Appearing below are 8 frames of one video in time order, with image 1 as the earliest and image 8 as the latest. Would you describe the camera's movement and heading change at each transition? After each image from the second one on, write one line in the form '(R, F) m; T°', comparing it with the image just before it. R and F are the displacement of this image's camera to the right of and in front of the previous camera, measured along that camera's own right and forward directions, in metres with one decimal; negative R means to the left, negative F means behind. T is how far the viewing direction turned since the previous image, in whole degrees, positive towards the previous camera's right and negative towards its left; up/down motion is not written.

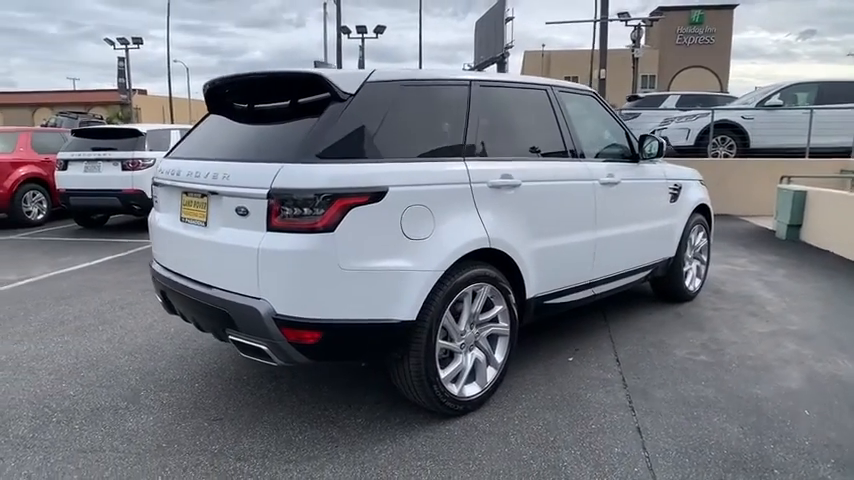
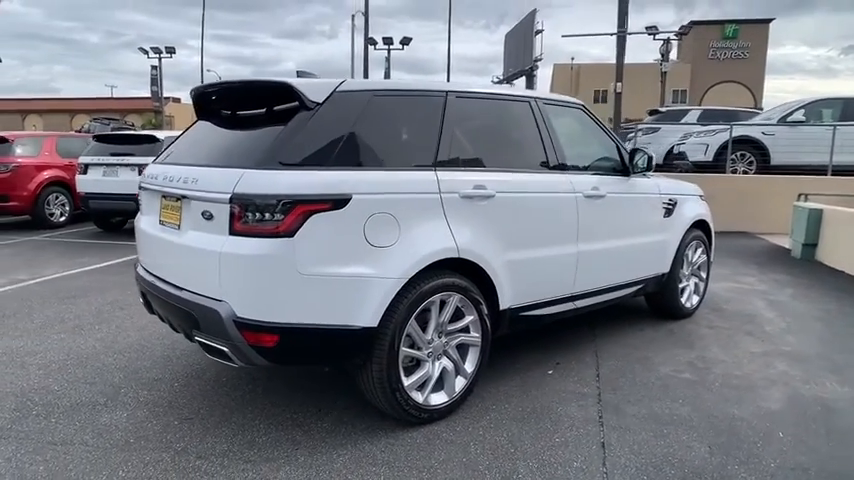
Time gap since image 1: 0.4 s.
(+0.4, 0.0) m; -3°
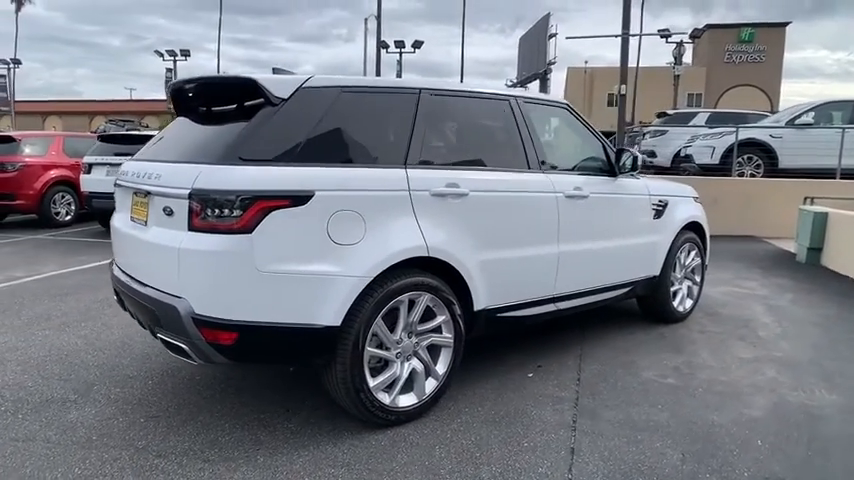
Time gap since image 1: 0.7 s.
(+0.3, +0.1) m; -2°
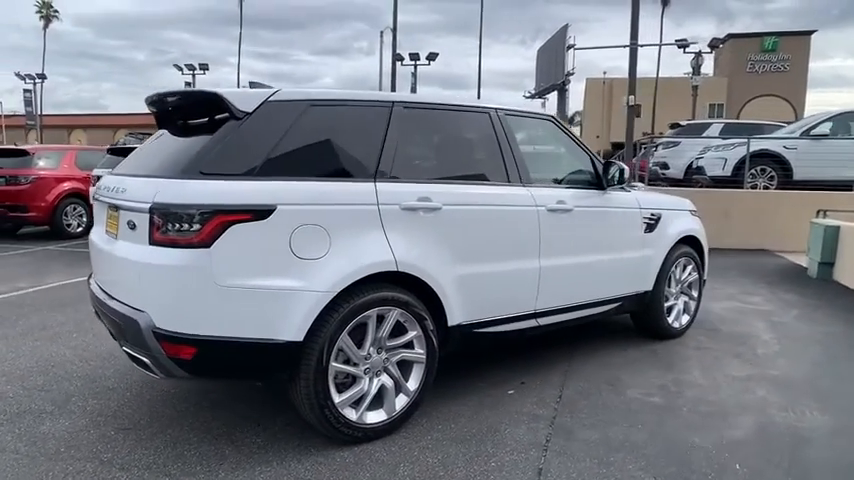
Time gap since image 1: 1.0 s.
(+0.3, 0.0) m; -2°
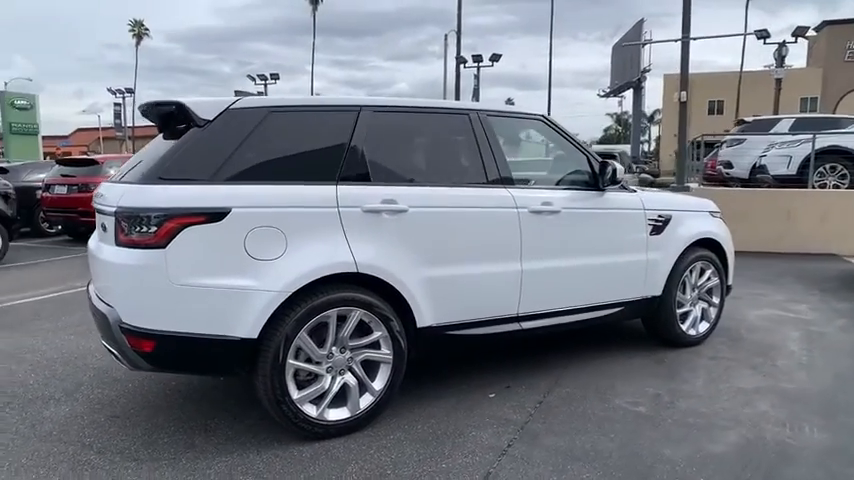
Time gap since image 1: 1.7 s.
(+0.7, 0.0) m; -8°
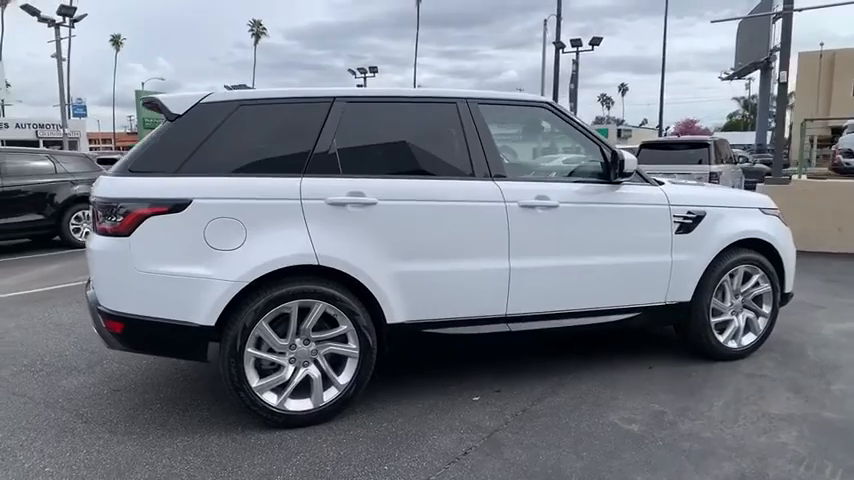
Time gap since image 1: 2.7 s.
(+0.9, +0.2) m; -11°
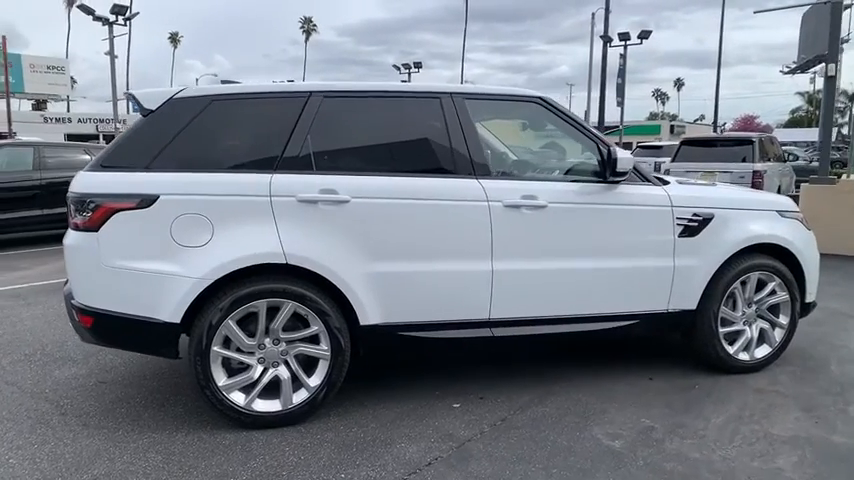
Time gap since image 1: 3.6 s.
(+0.5, +0.2) m; -5°
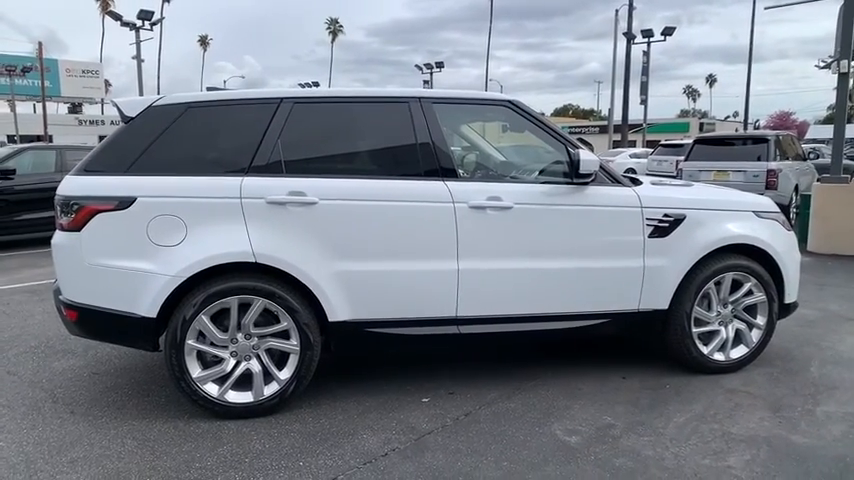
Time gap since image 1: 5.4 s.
(+0.4, -0.1) m; -3°
